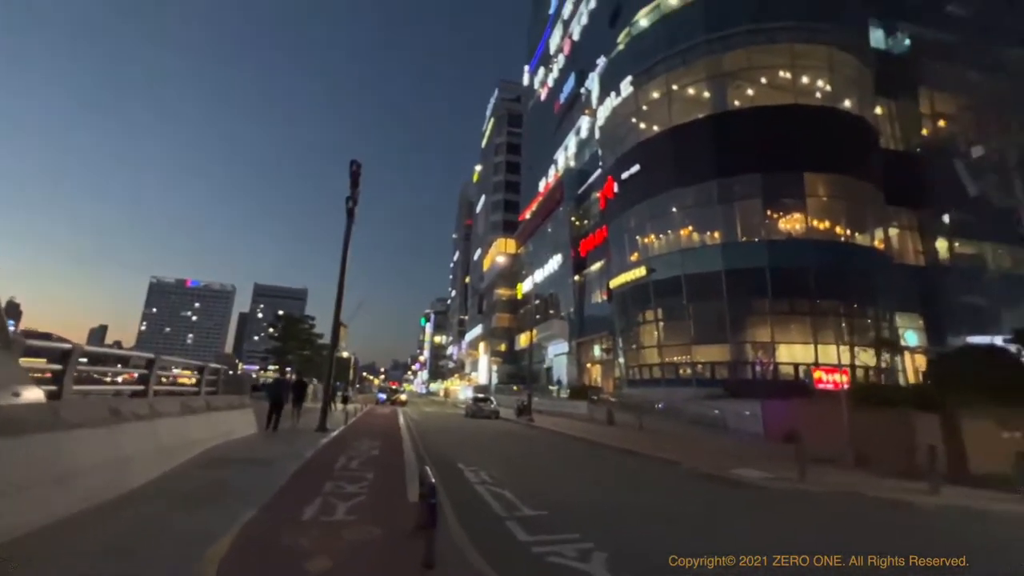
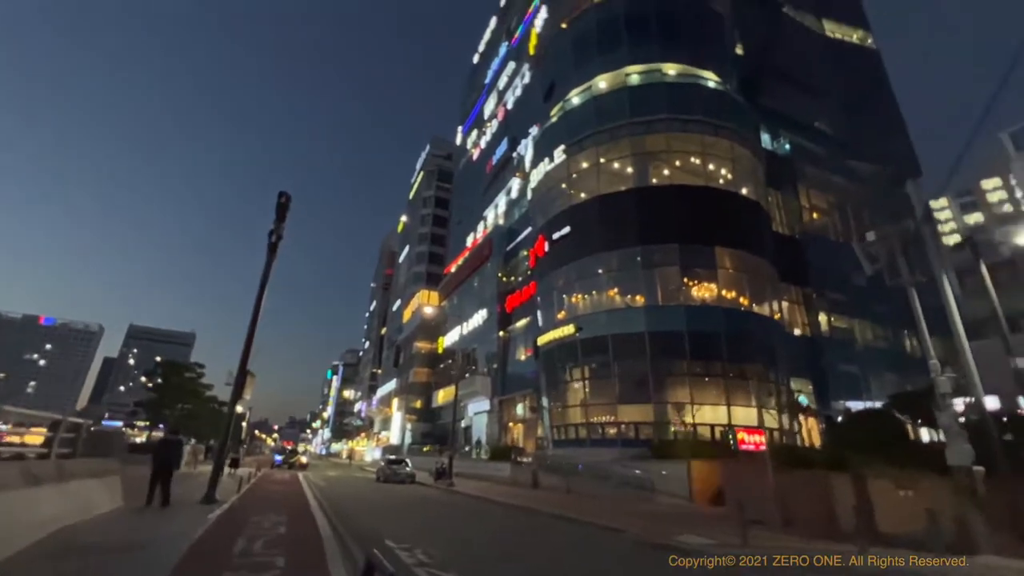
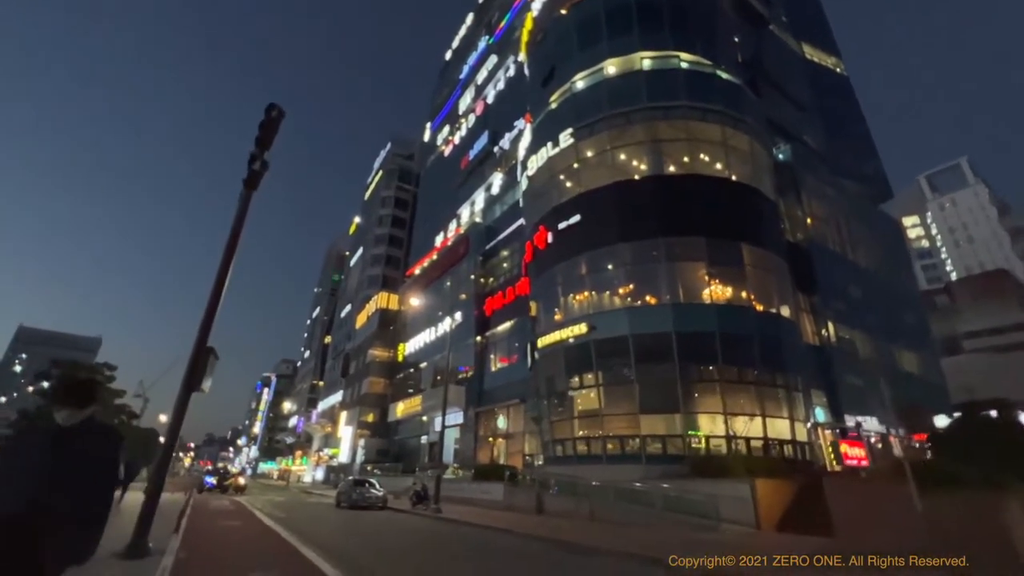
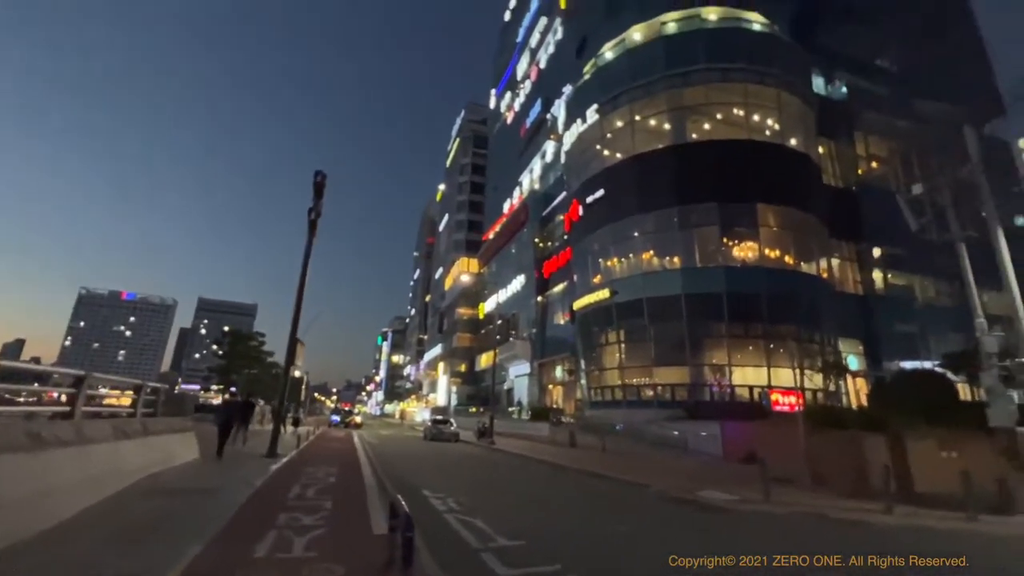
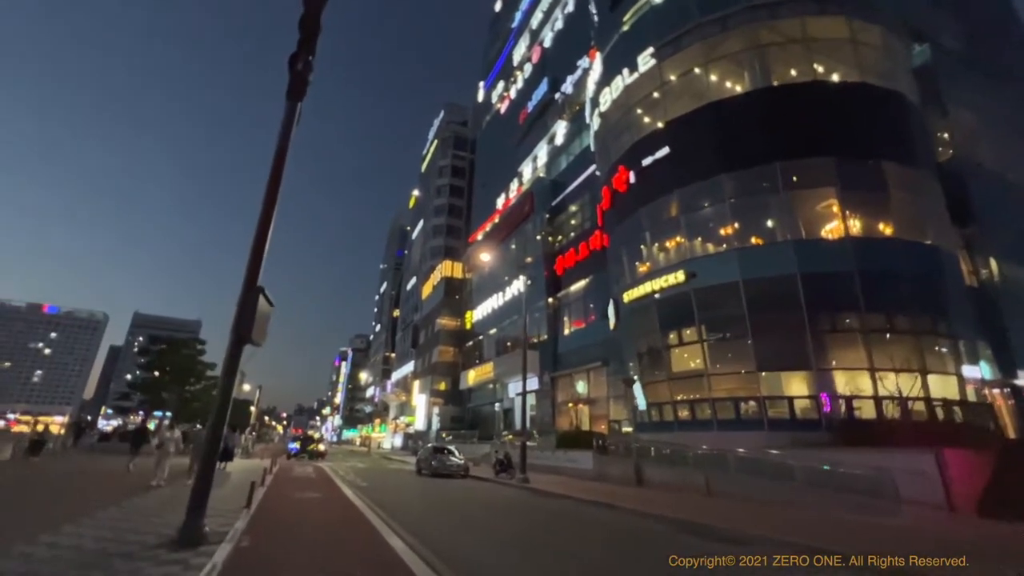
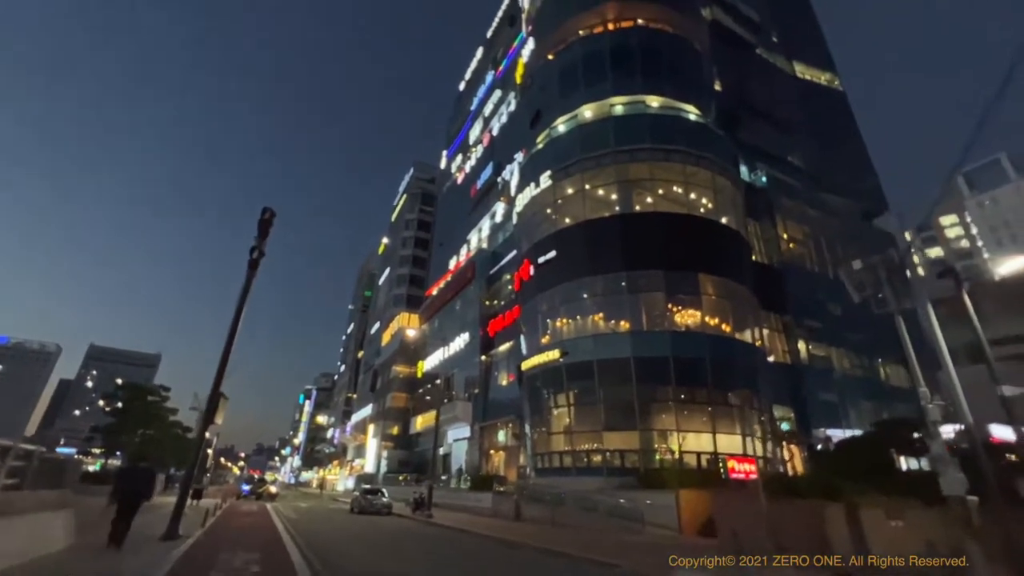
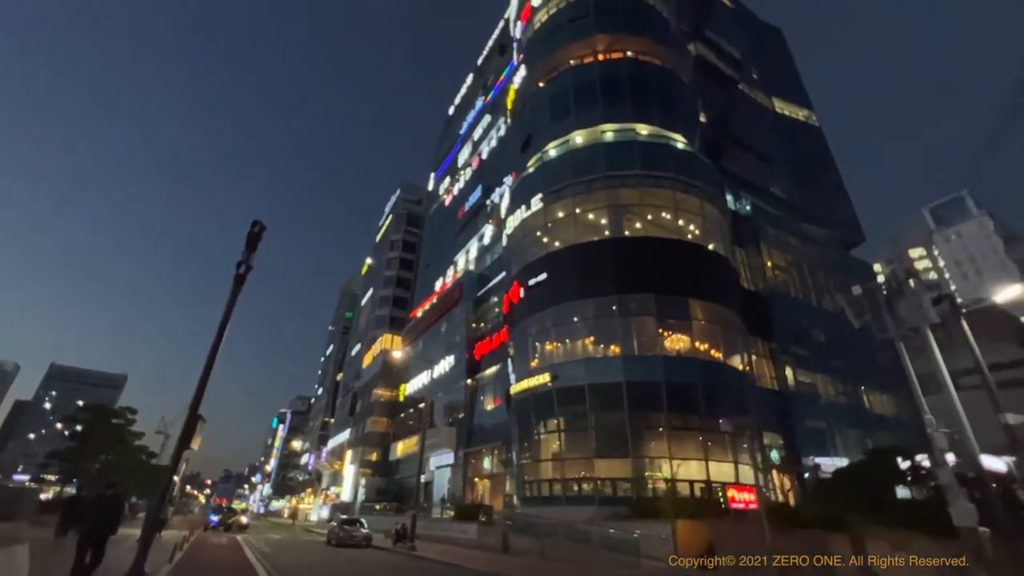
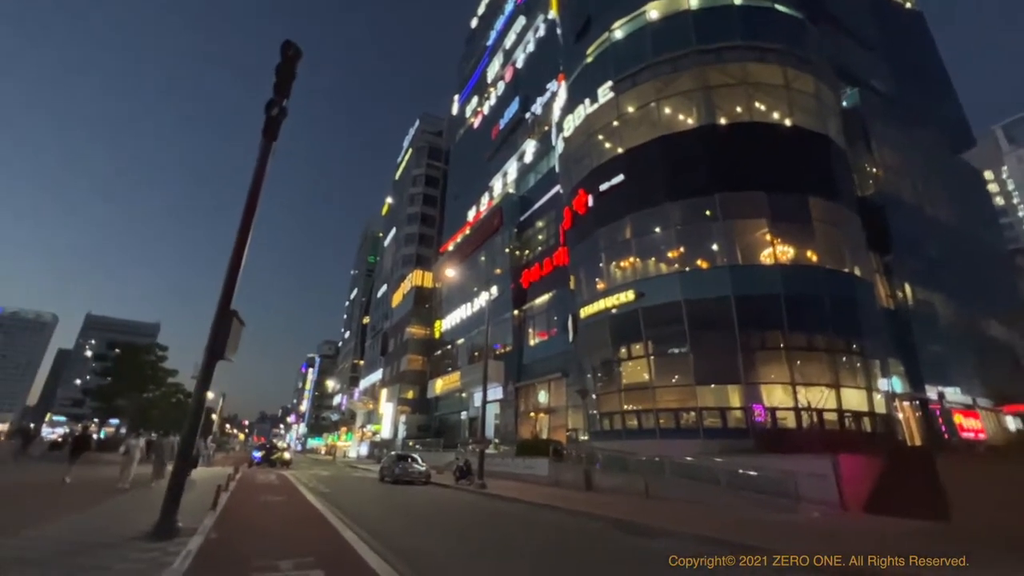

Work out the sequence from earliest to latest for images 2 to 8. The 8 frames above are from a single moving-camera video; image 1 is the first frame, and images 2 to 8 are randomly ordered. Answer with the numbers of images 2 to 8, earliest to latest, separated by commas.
4, 2, 6, 7, 3, 8, 5
